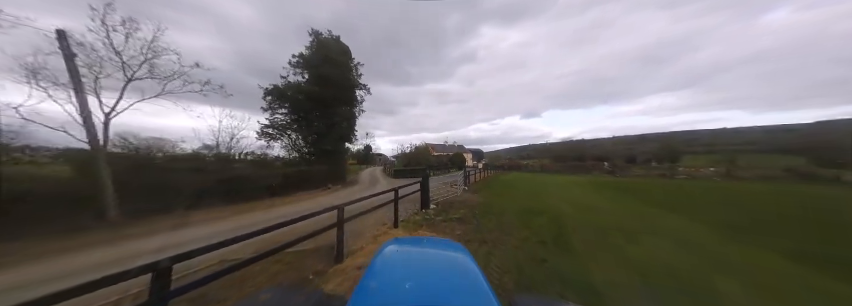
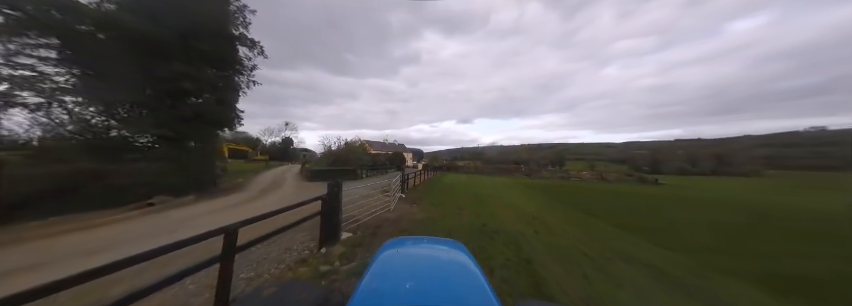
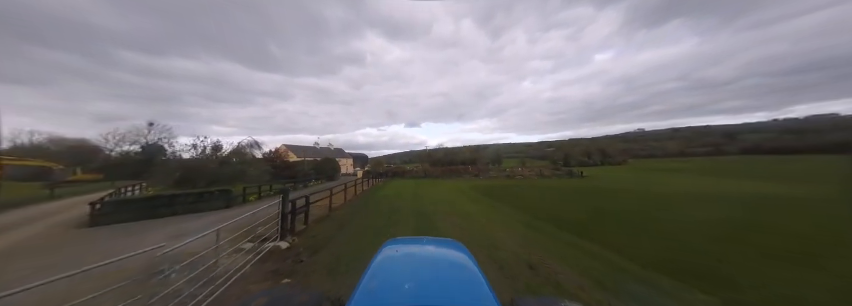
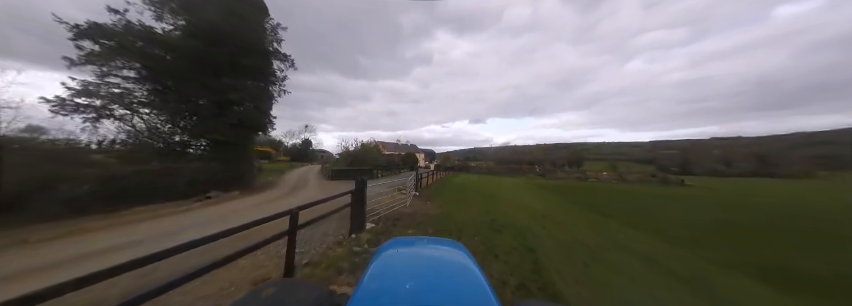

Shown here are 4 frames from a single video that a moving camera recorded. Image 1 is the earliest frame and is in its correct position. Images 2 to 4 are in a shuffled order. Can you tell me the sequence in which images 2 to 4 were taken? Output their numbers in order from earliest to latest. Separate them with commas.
4, 2, 3
